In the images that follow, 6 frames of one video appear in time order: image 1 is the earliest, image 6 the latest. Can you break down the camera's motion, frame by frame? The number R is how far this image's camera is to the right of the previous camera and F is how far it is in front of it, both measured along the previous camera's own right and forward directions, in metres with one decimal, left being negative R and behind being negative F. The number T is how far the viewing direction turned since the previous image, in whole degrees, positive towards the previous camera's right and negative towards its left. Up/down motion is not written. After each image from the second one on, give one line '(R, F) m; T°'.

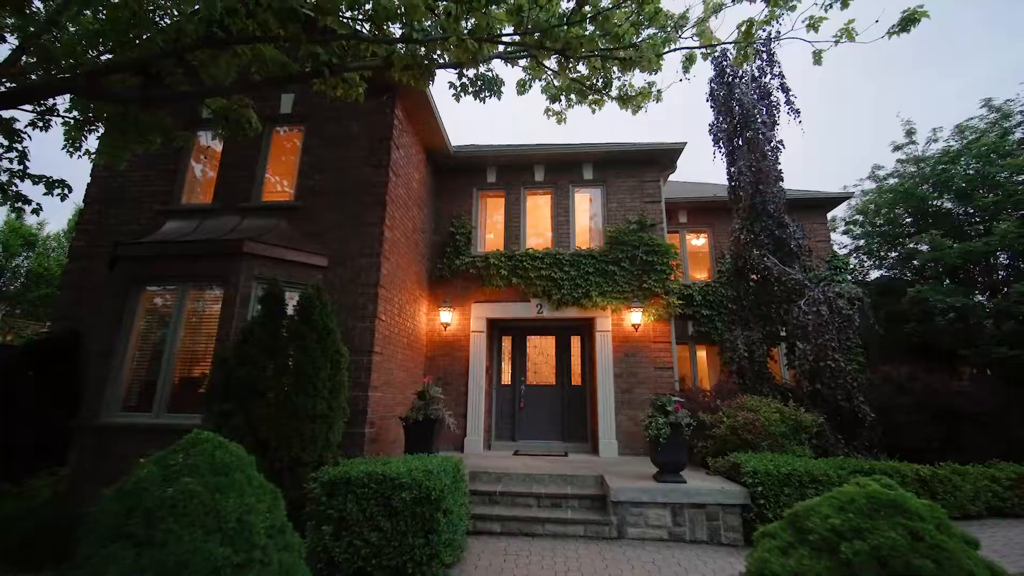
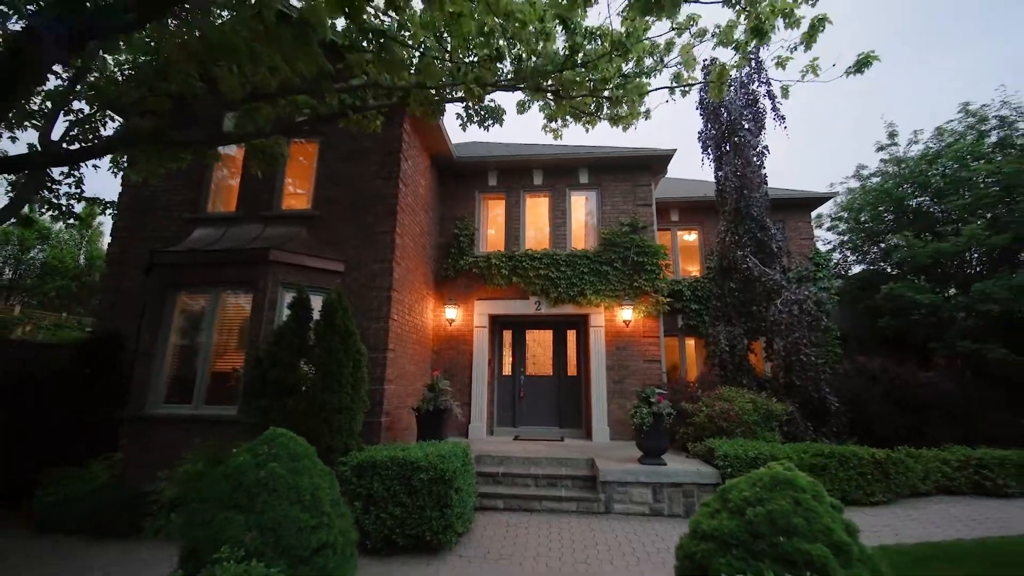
(0.0, -0.7) m; 0°
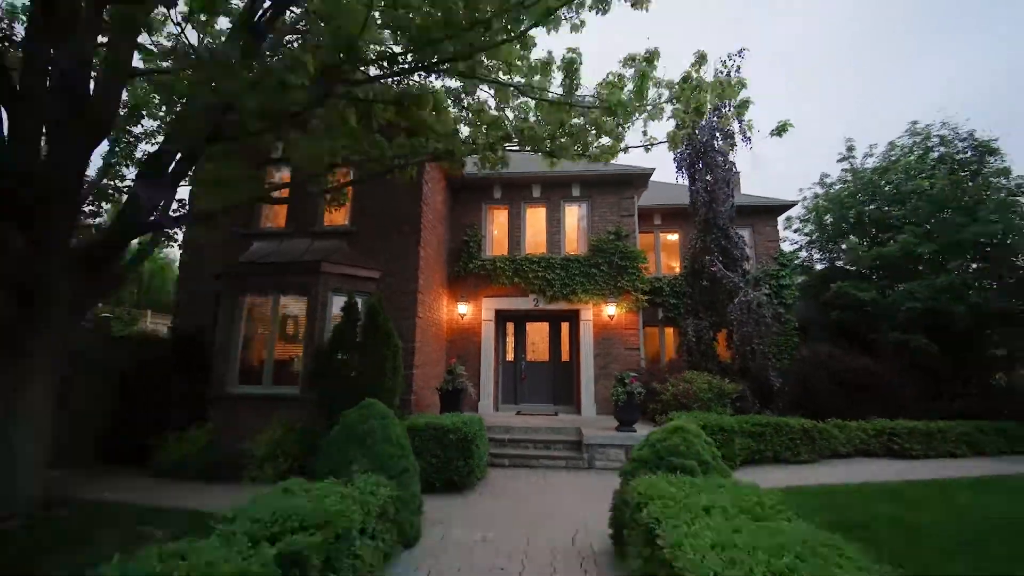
(-0.1, -1.7) m; 0°
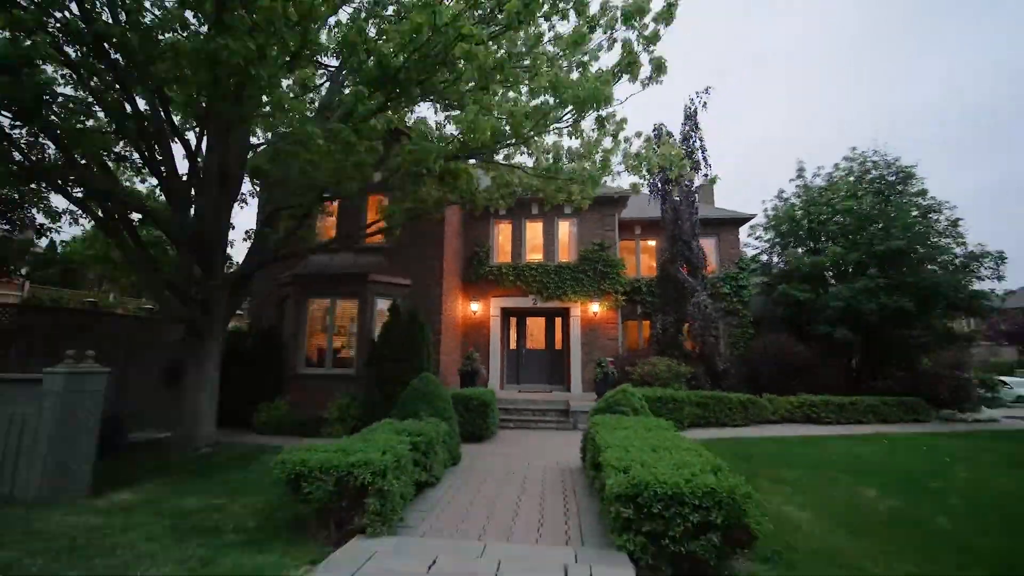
(-0.1, -2.6) m; 0°
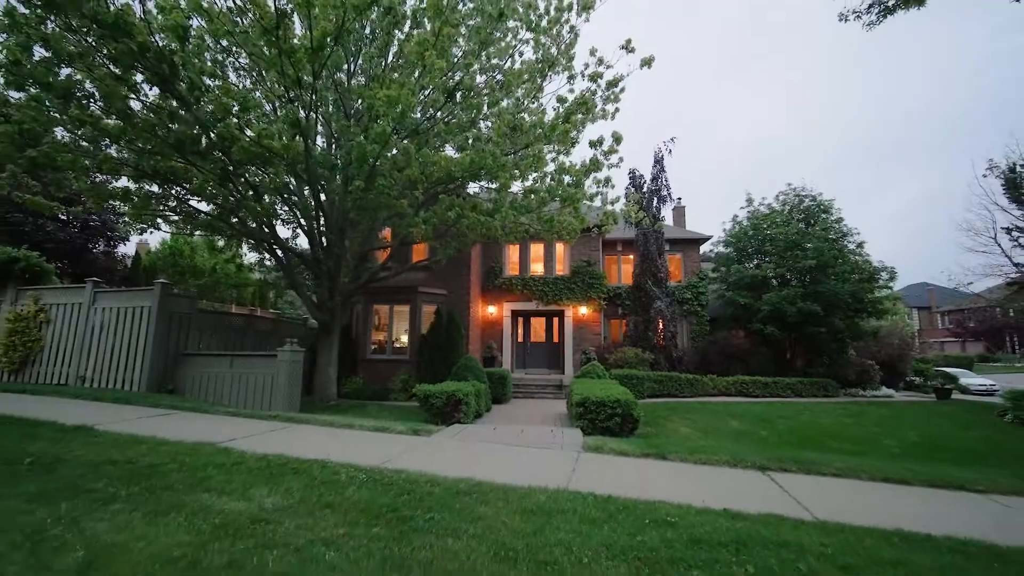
(-0.2, -4.2) m; 0°
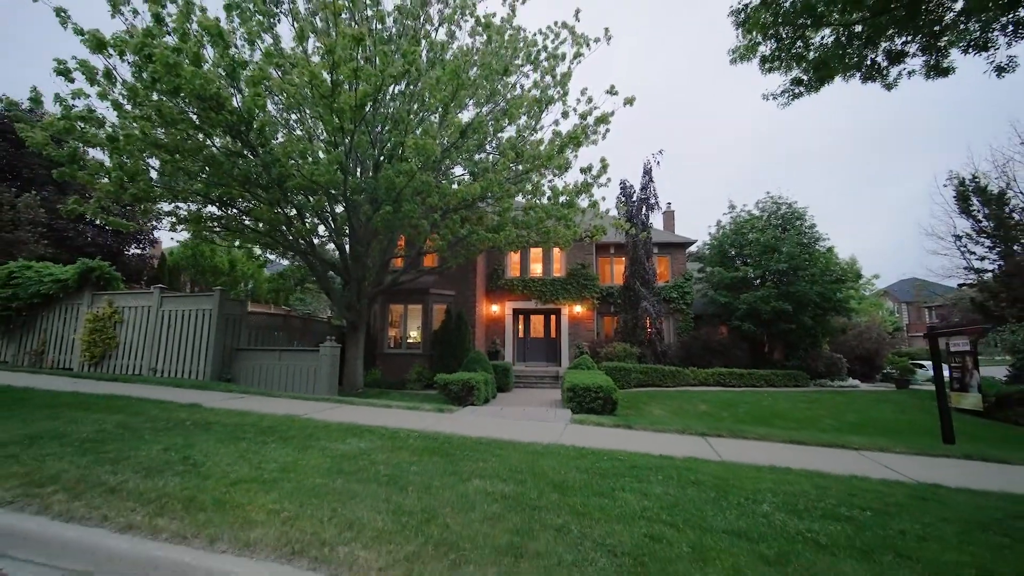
(-0.1, -1.8) m; 0°
